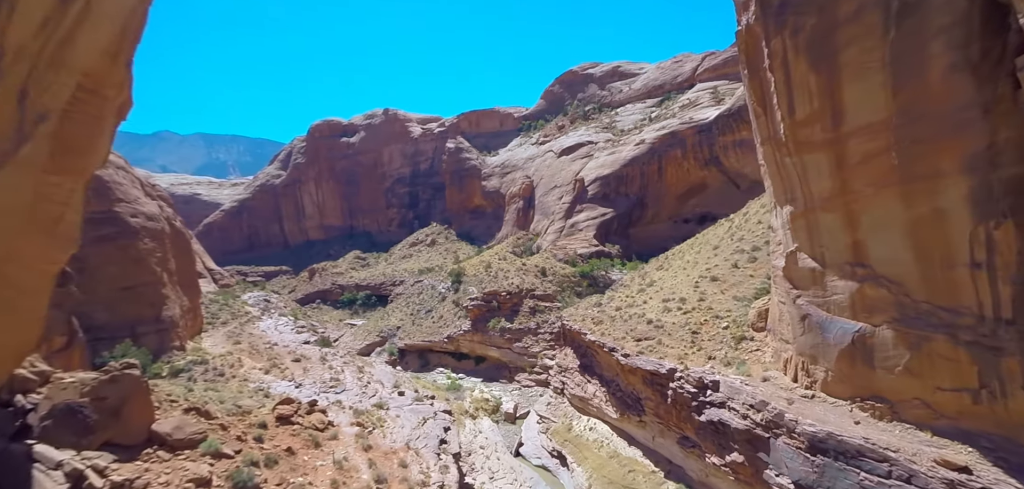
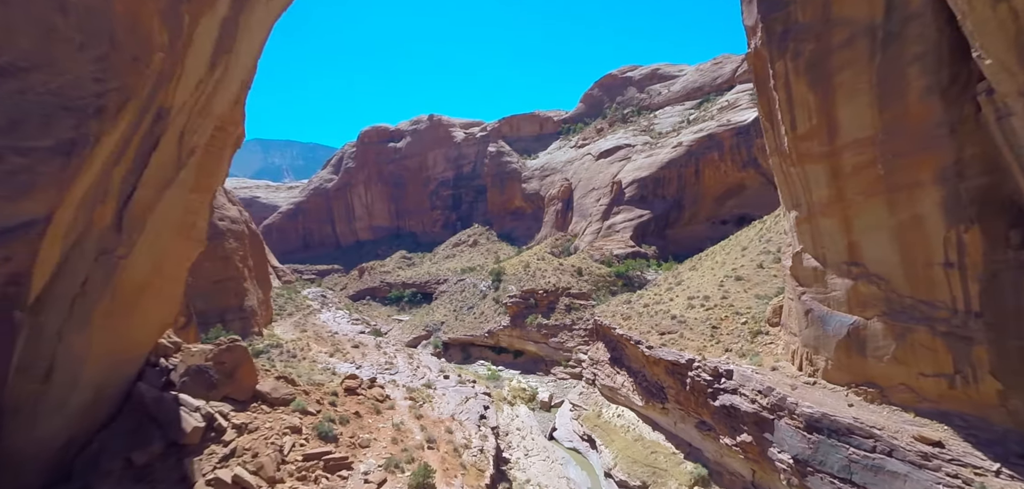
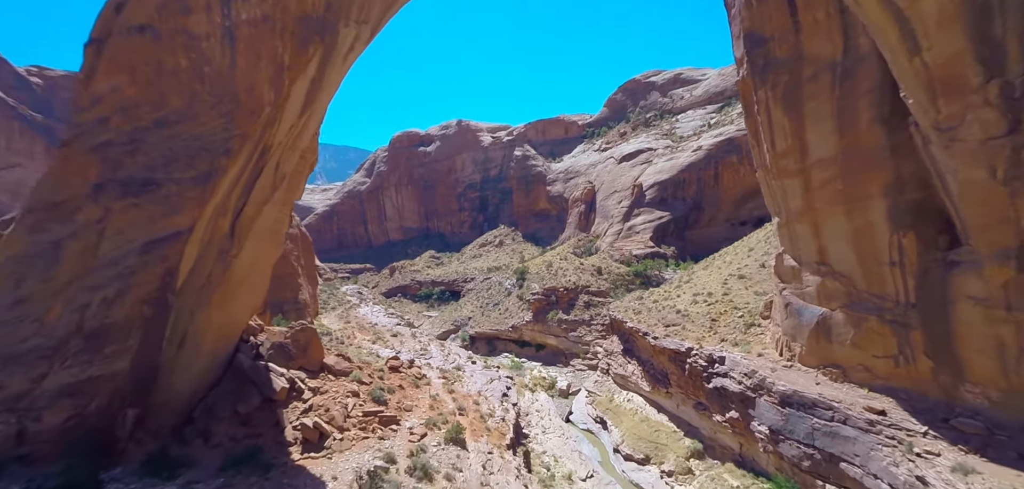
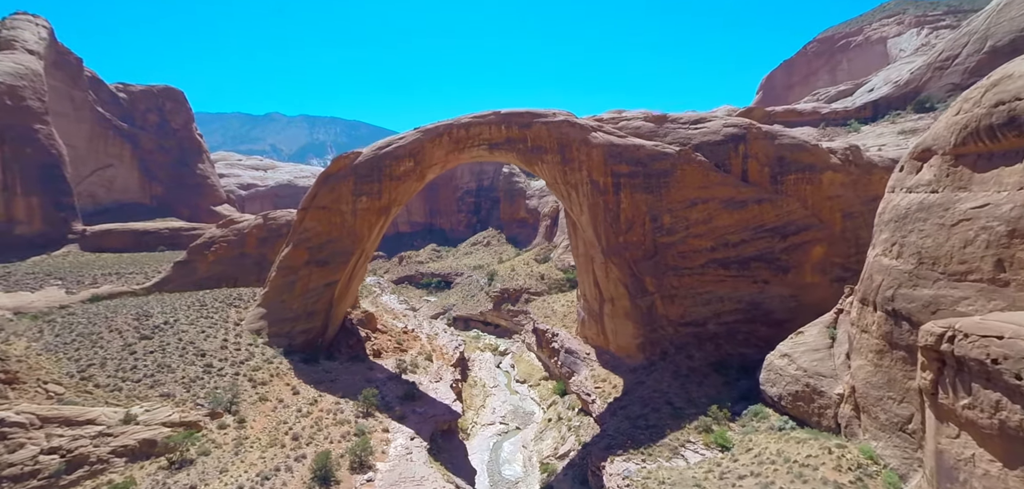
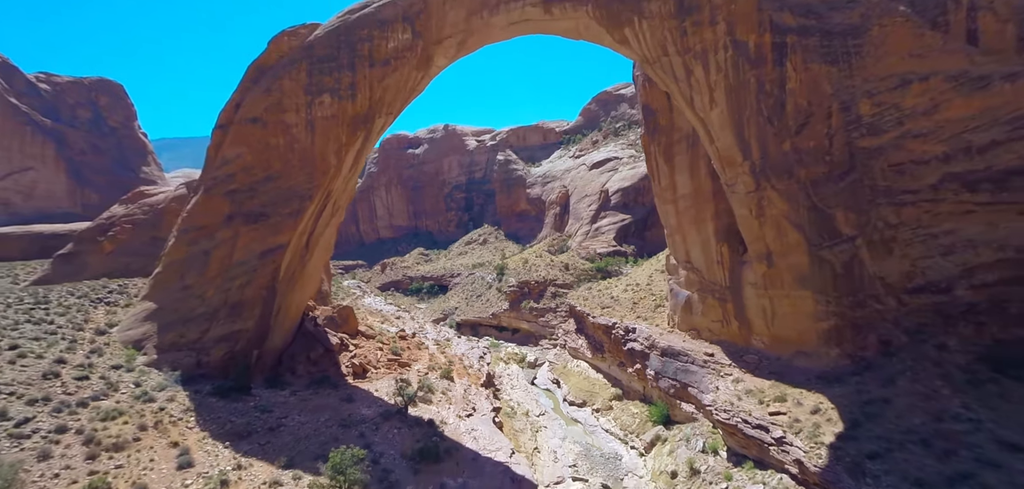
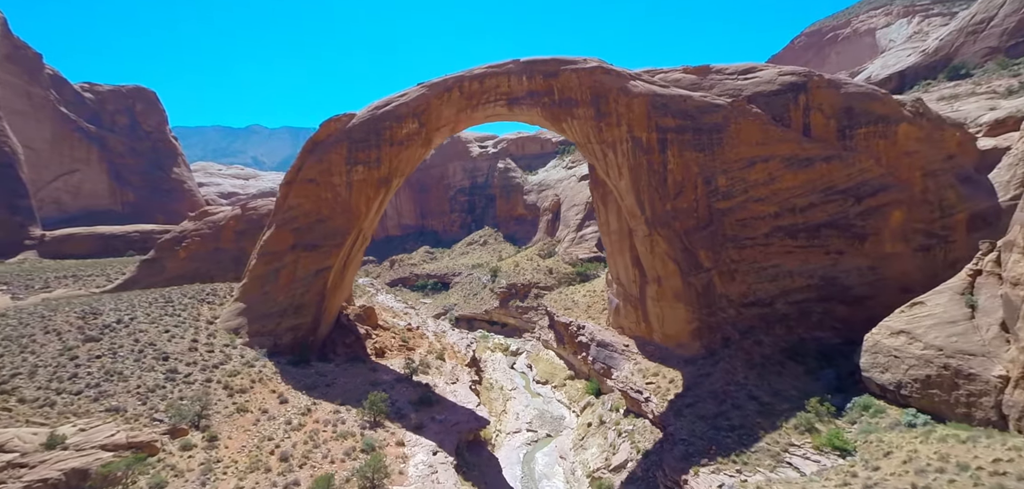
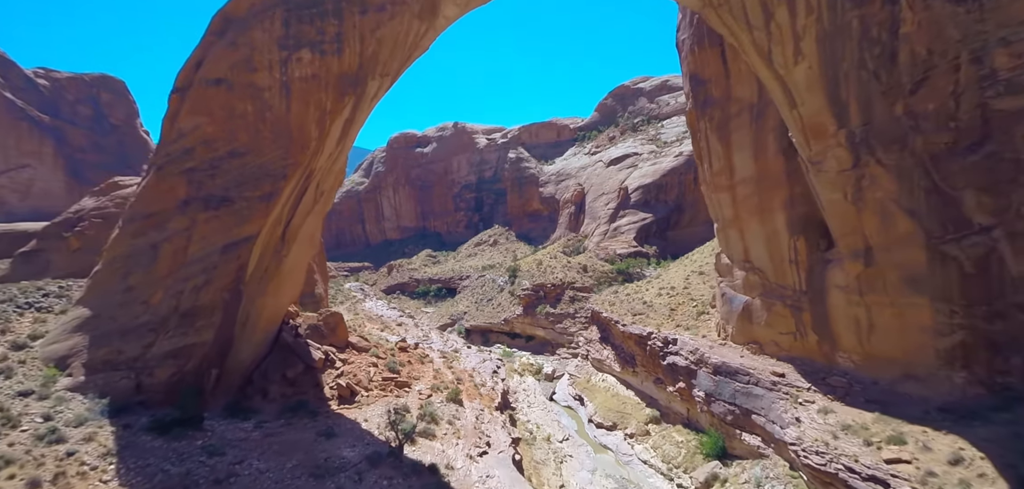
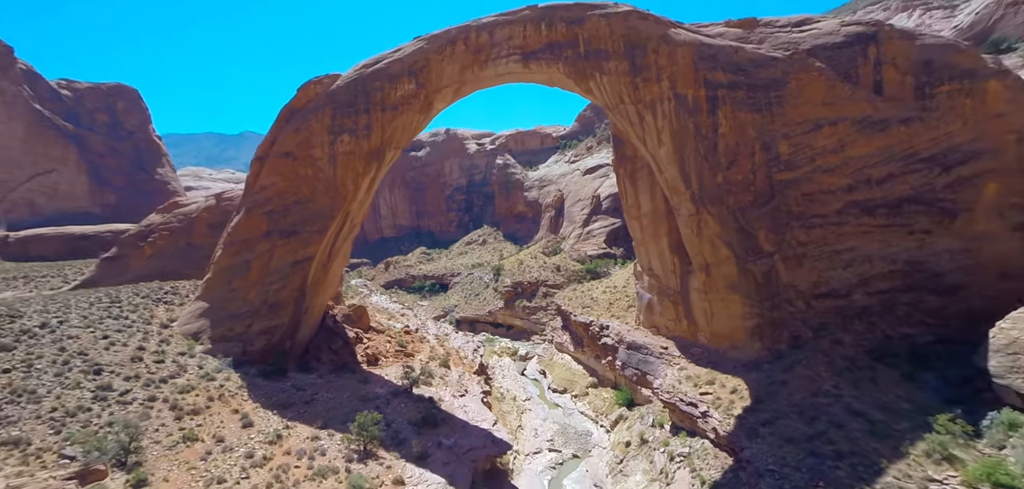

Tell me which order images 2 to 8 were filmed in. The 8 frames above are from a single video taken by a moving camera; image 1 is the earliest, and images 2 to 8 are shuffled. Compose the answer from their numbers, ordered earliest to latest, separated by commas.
2, 3, 7, 5, 8, 6, 4
